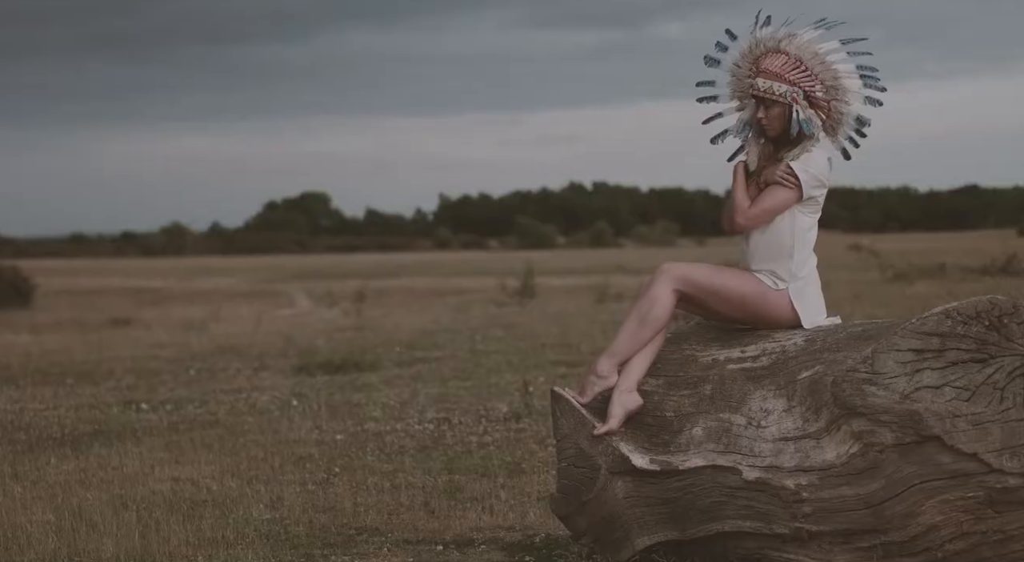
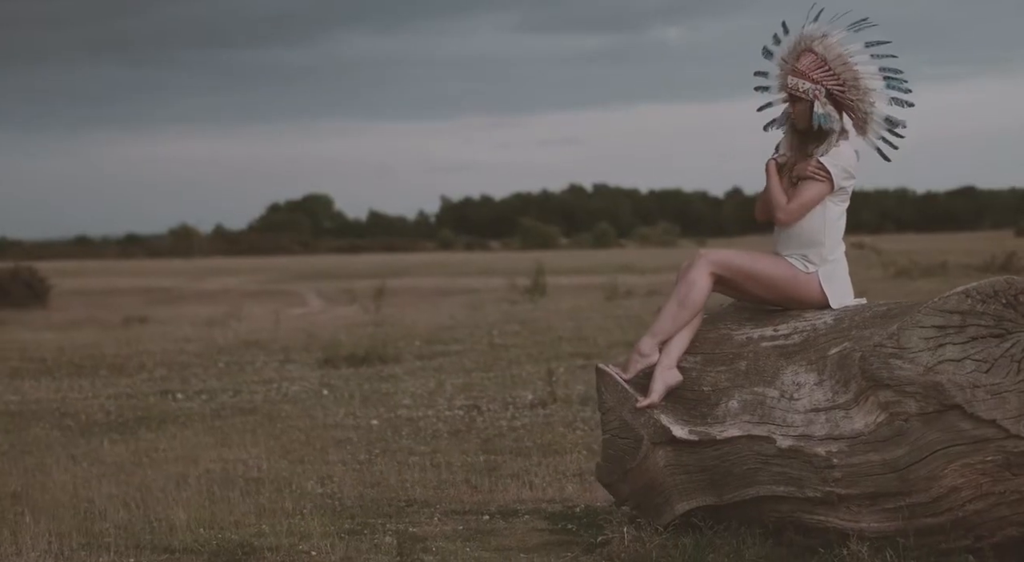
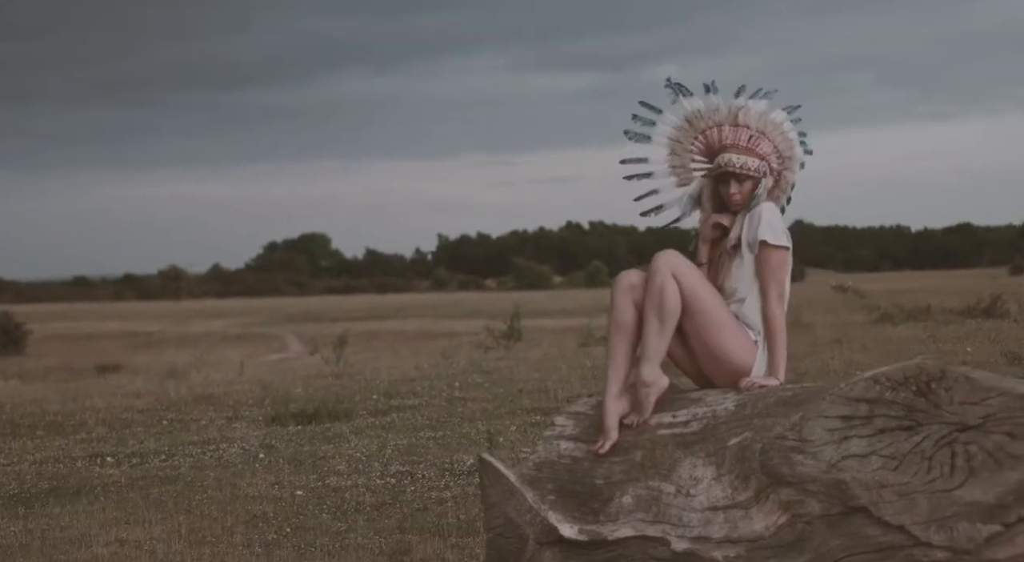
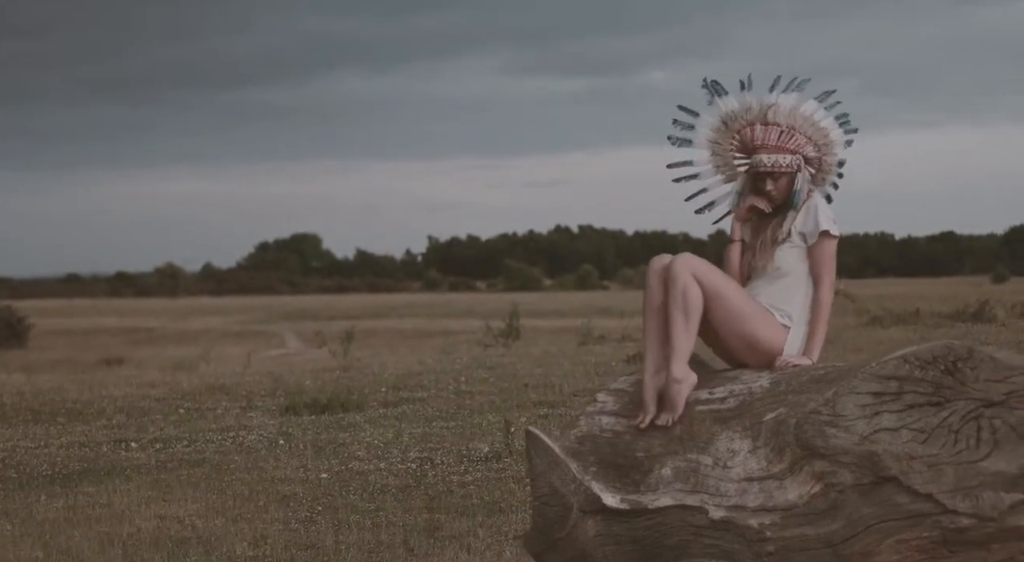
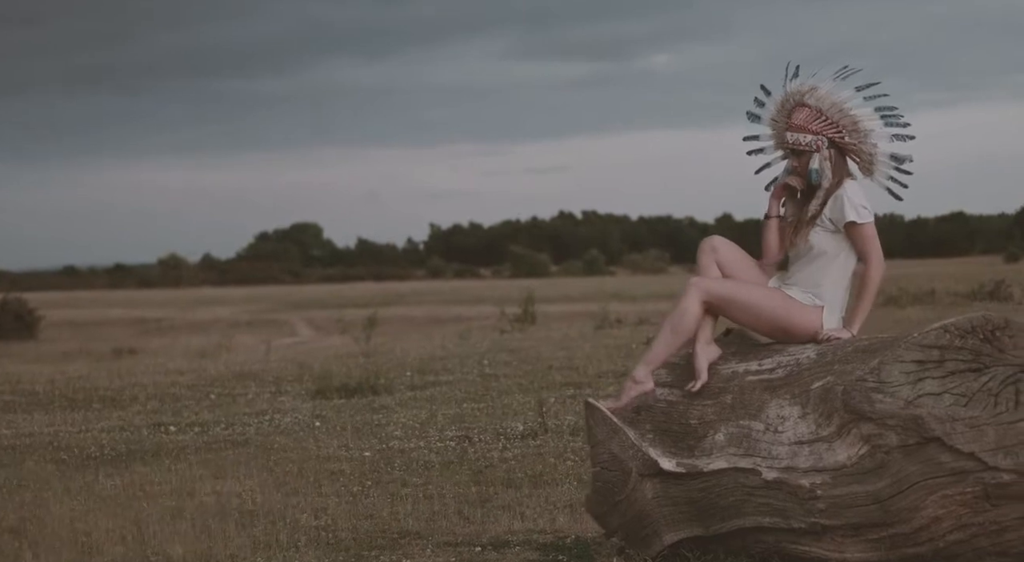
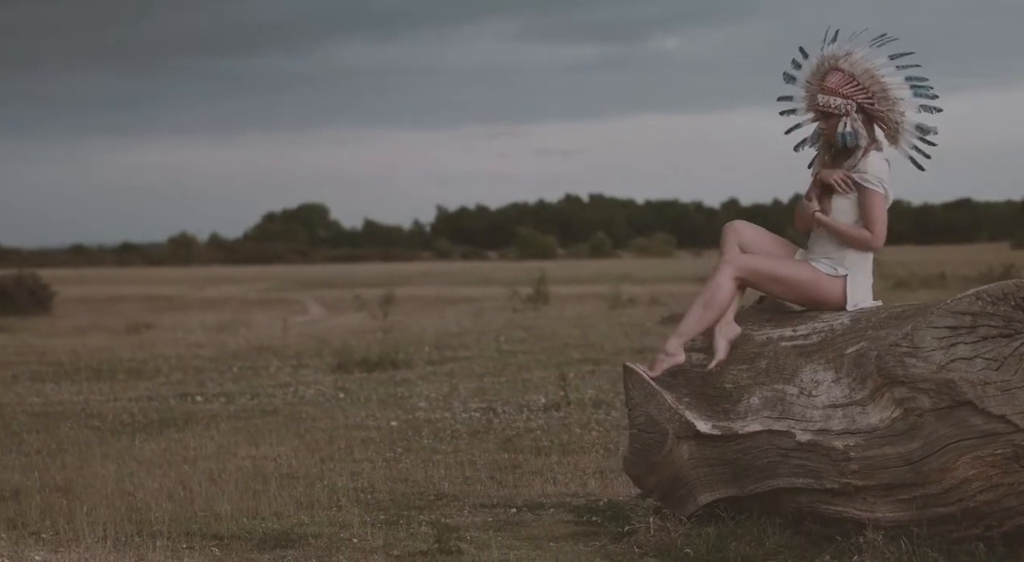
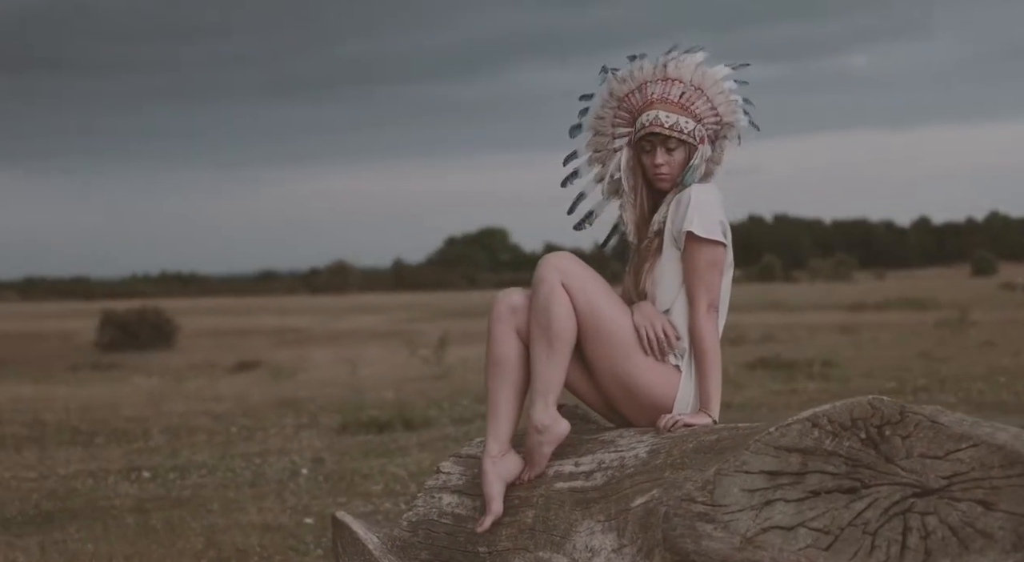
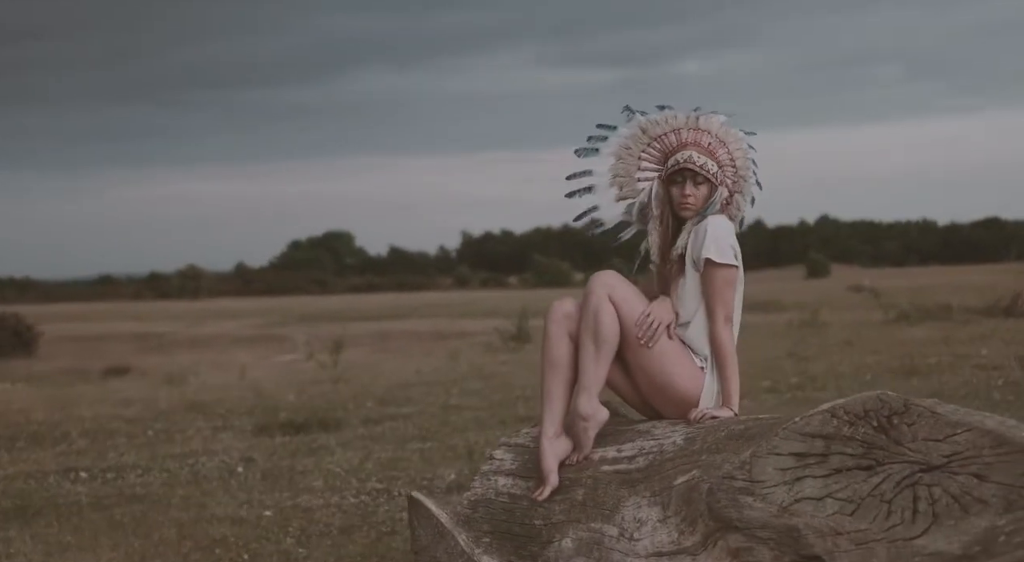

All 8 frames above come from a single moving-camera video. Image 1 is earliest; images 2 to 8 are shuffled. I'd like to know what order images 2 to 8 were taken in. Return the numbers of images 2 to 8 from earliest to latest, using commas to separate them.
2, 6, 5, 4, 3, 8, 7
